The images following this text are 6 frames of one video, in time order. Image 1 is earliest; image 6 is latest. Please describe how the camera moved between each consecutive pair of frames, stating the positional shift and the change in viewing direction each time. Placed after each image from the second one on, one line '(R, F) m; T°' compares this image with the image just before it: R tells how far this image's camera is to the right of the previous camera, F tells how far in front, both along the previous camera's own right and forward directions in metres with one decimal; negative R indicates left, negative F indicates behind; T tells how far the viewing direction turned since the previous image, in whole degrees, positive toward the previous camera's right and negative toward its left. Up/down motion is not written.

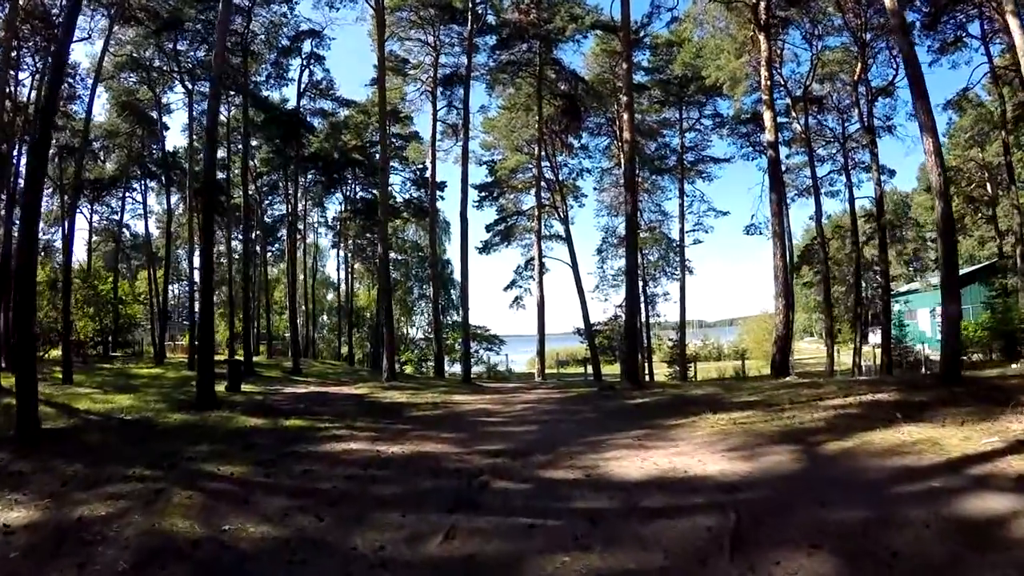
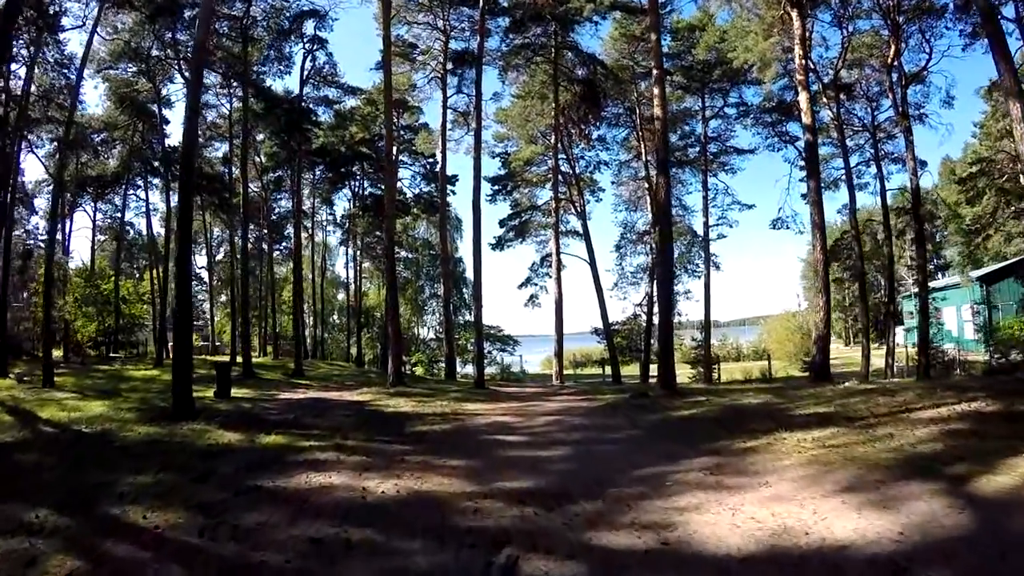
(-0.1, +1.2) m; -1°
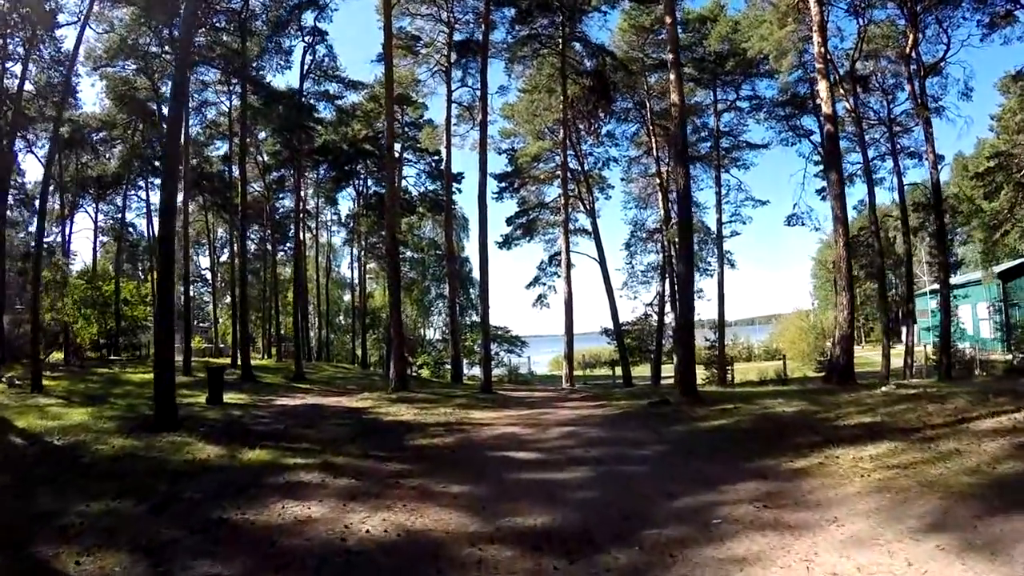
(0.0, +0.6) m; -1°
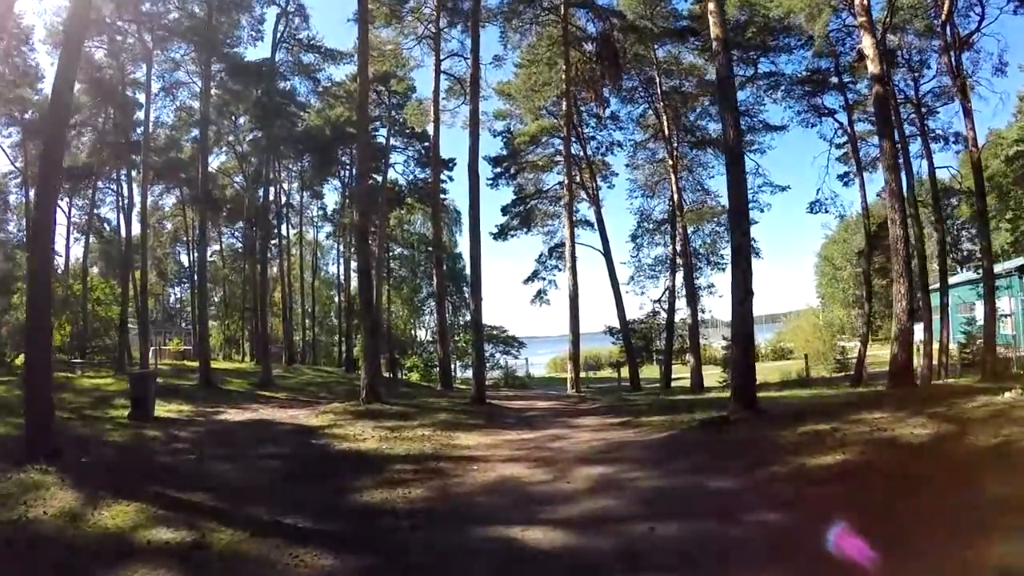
(0.0, +2.1) m; 0°
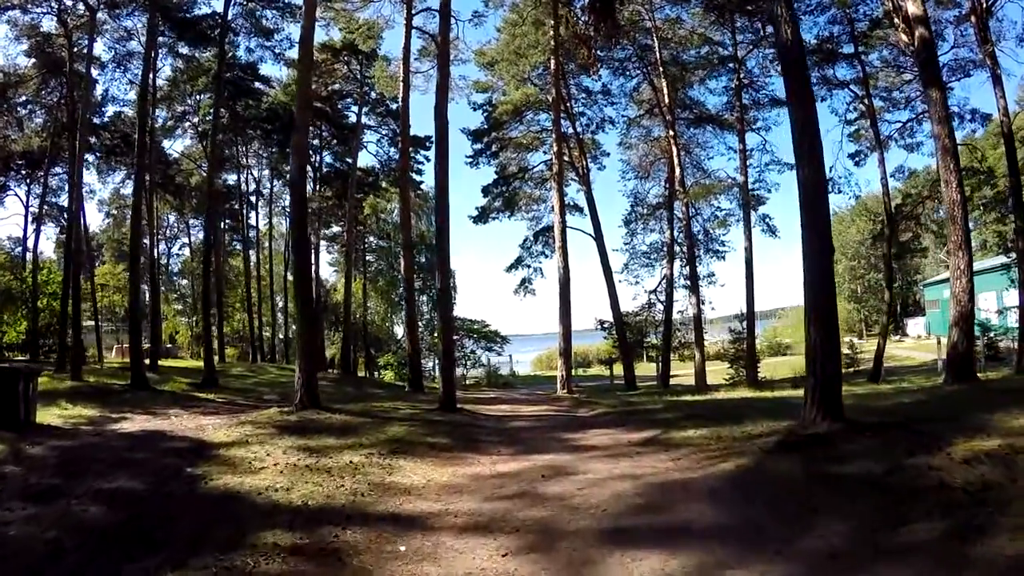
(+0.1, +2.0) m; +1°
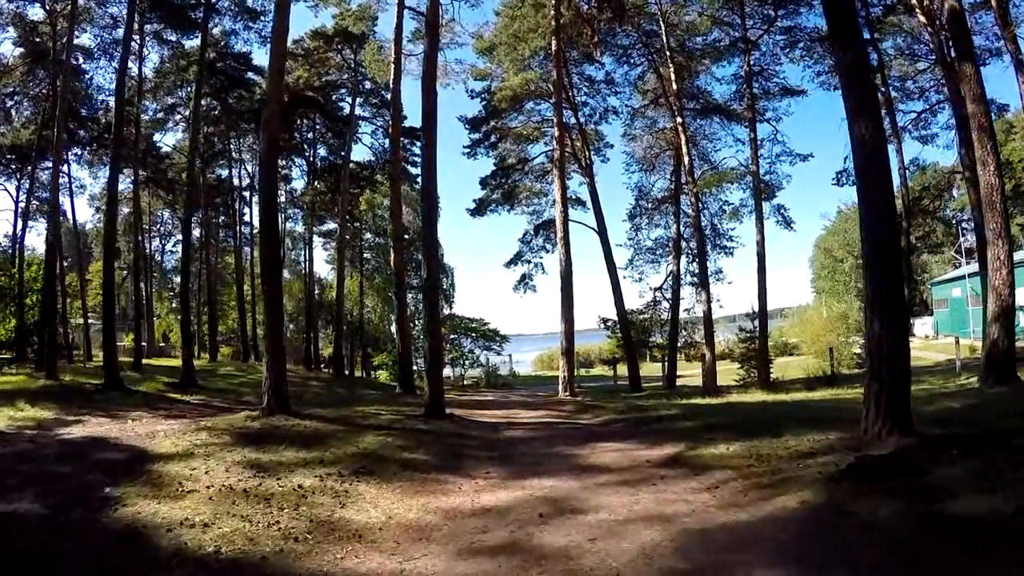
(0.0, +0.8) m; 0°
